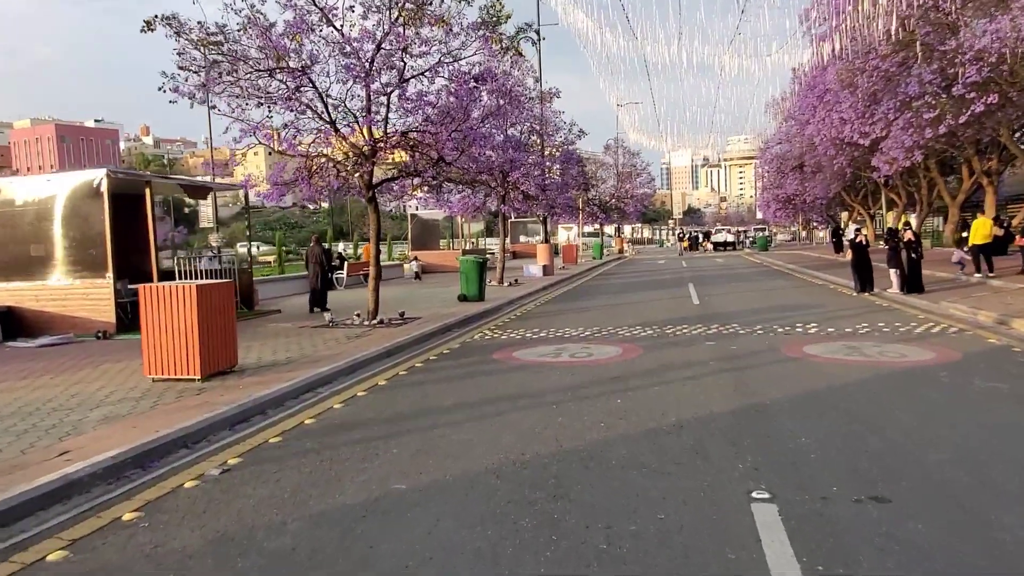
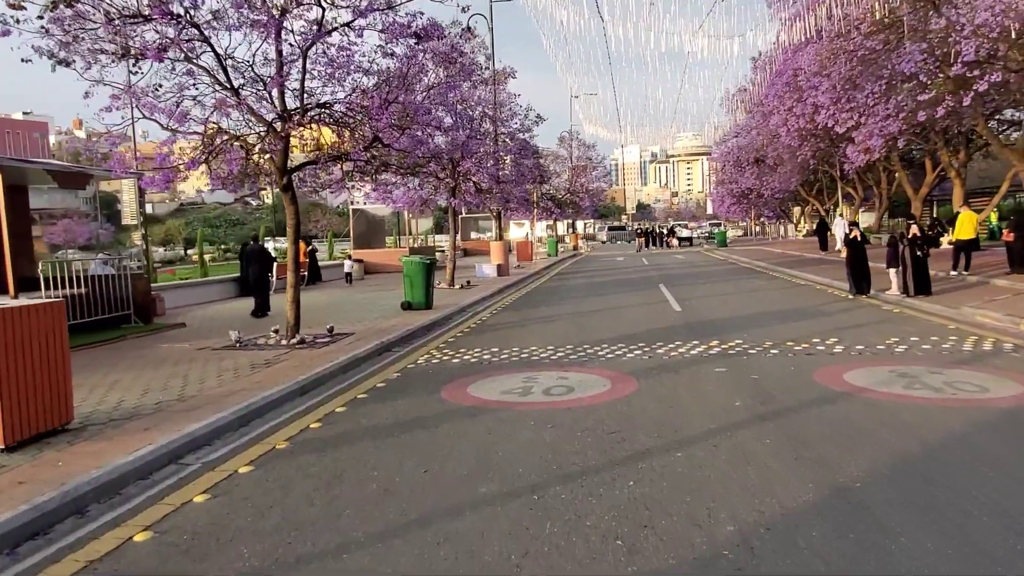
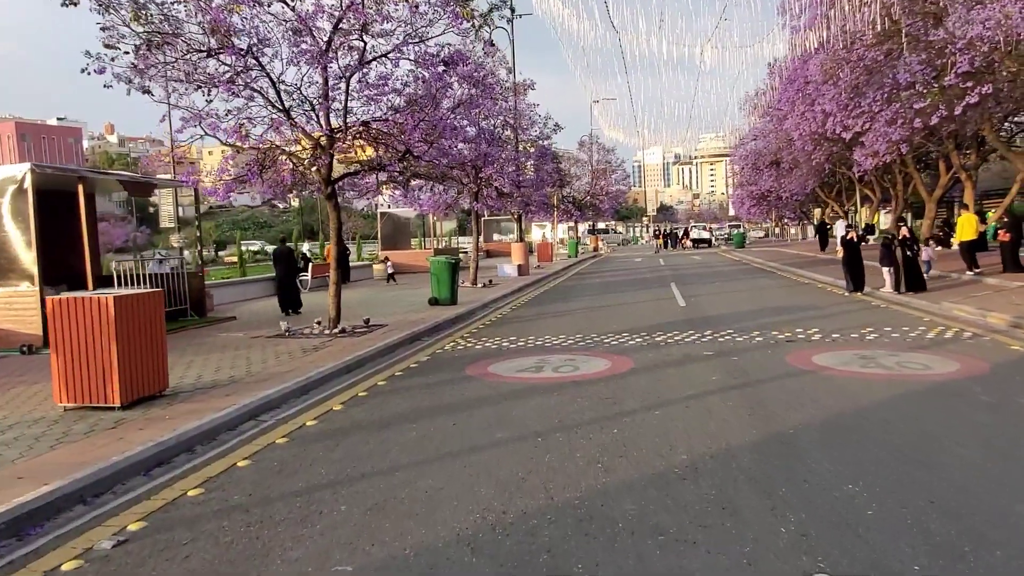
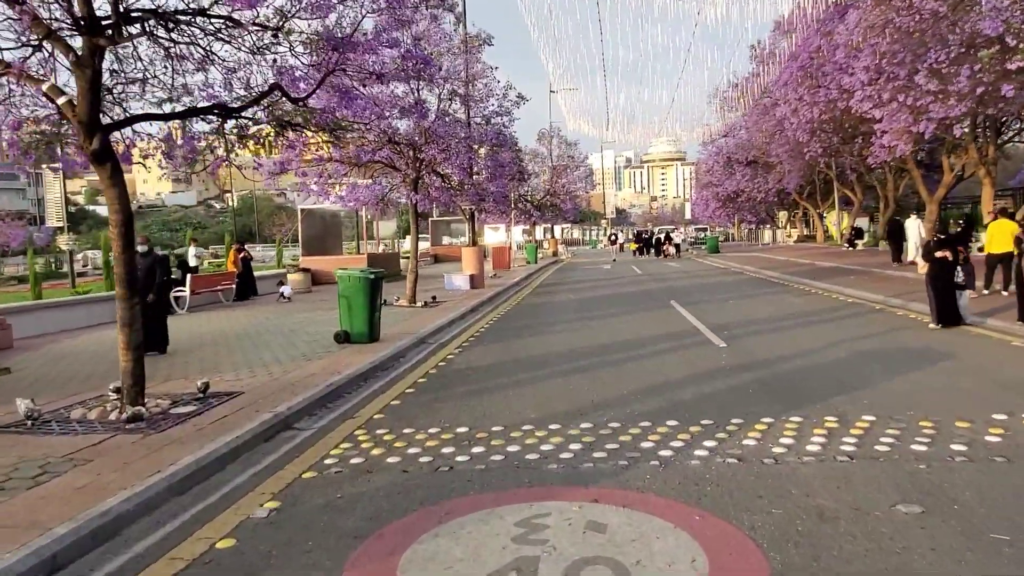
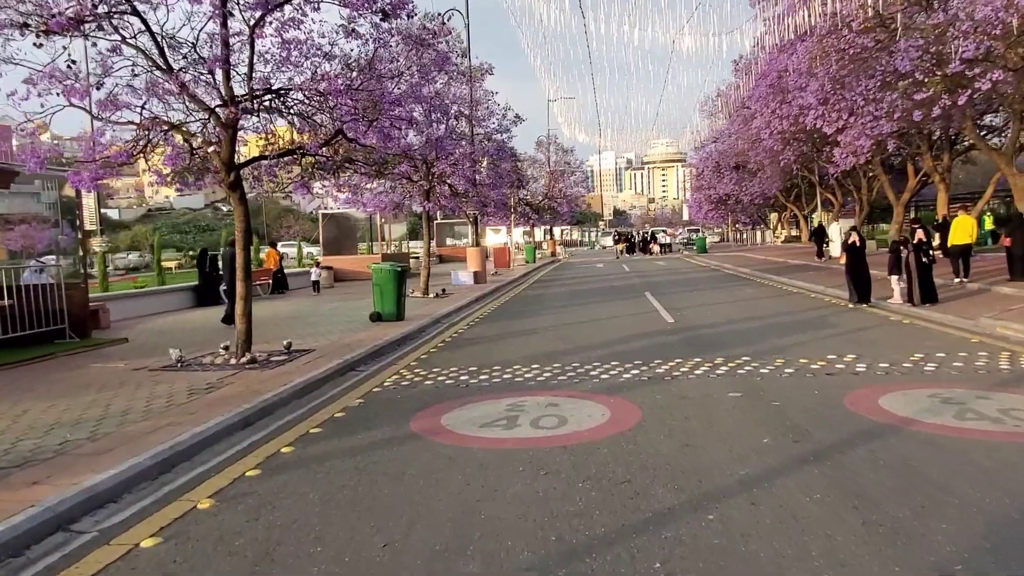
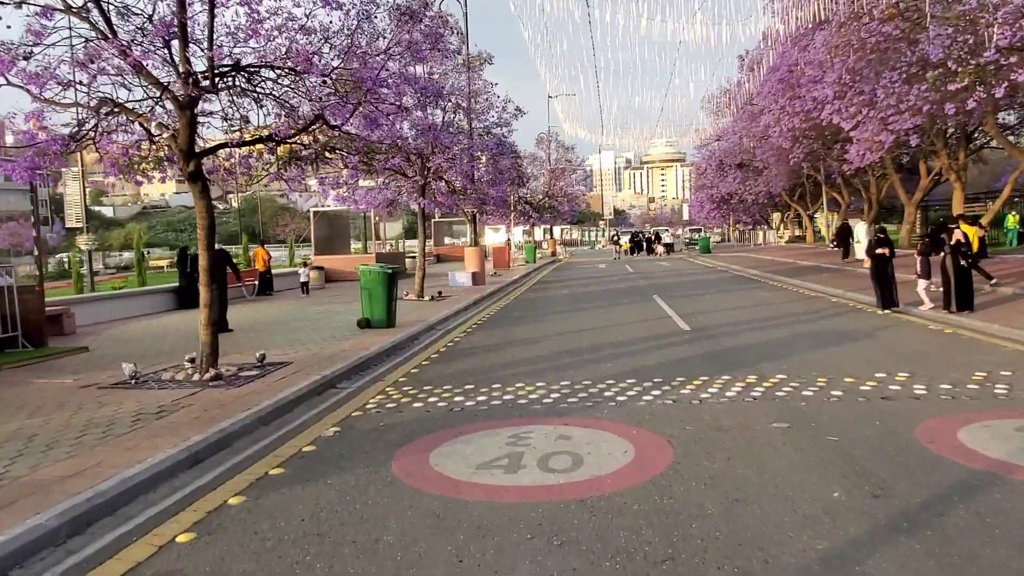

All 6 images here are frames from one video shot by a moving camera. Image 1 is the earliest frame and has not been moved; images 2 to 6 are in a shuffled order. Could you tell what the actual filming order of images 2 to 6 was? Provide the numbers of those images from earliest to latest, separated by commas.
3, 2, 5, 6, 4
